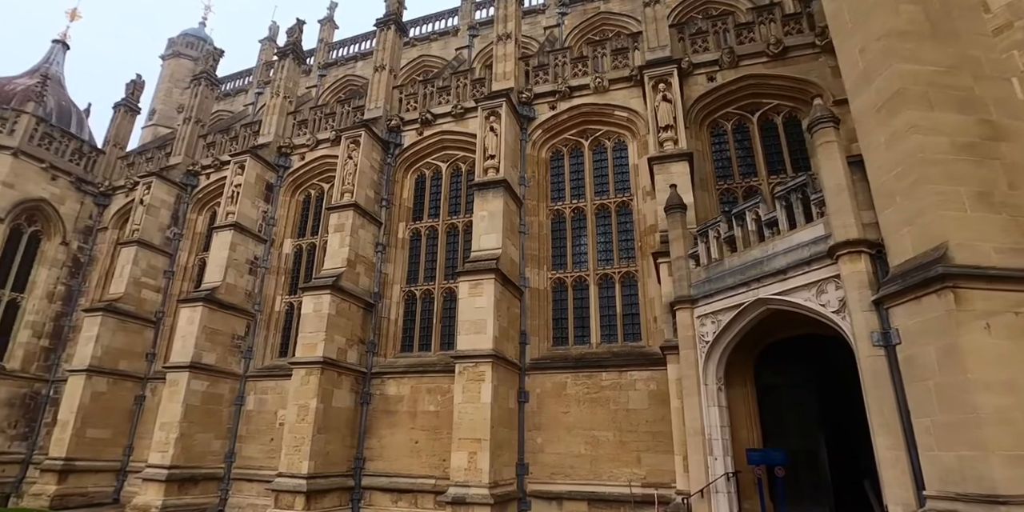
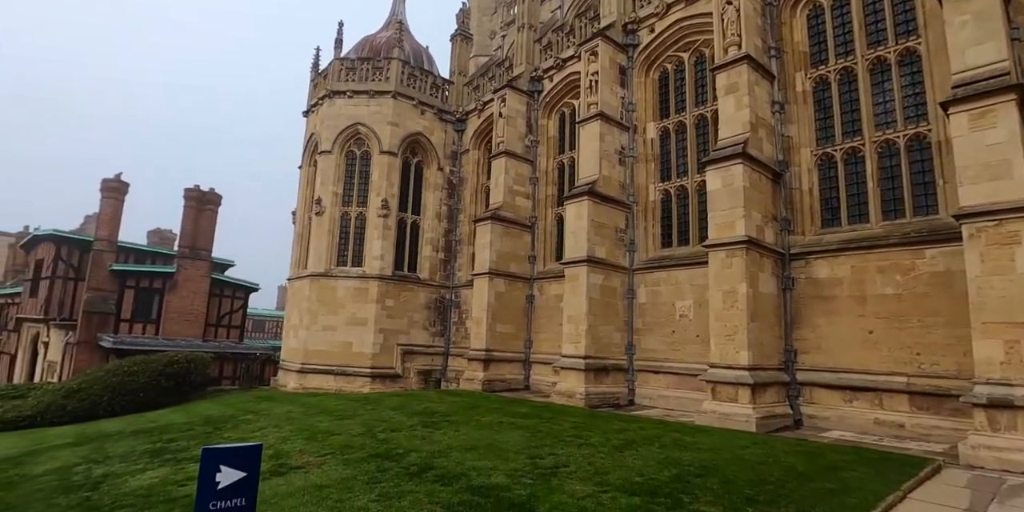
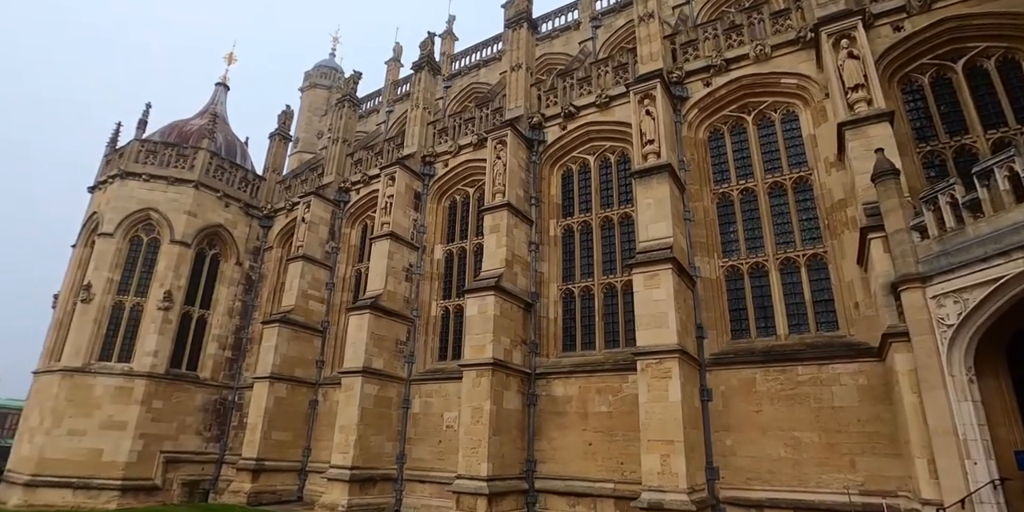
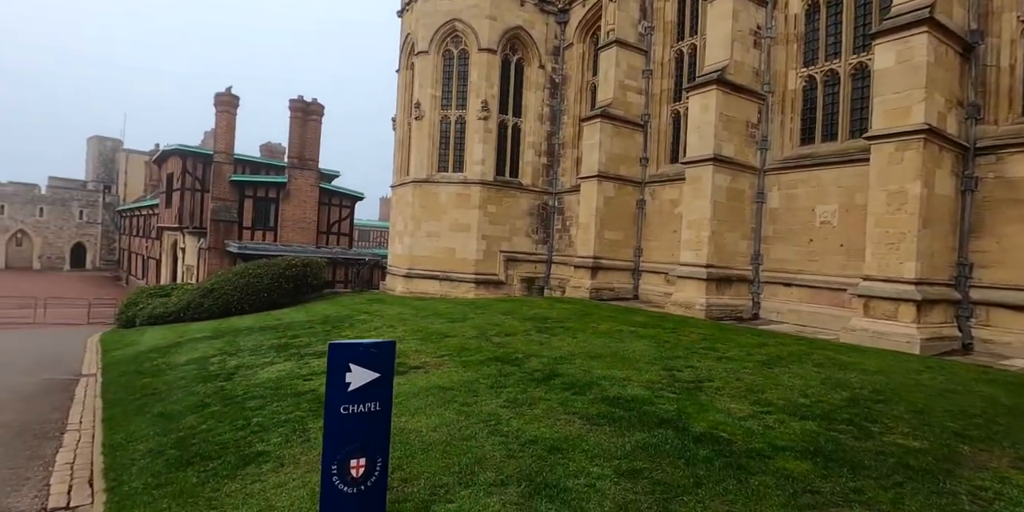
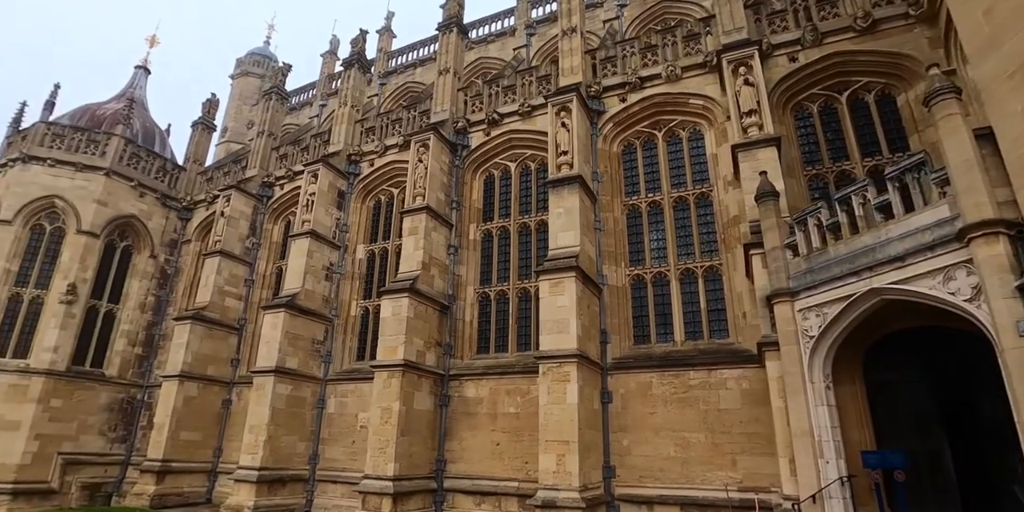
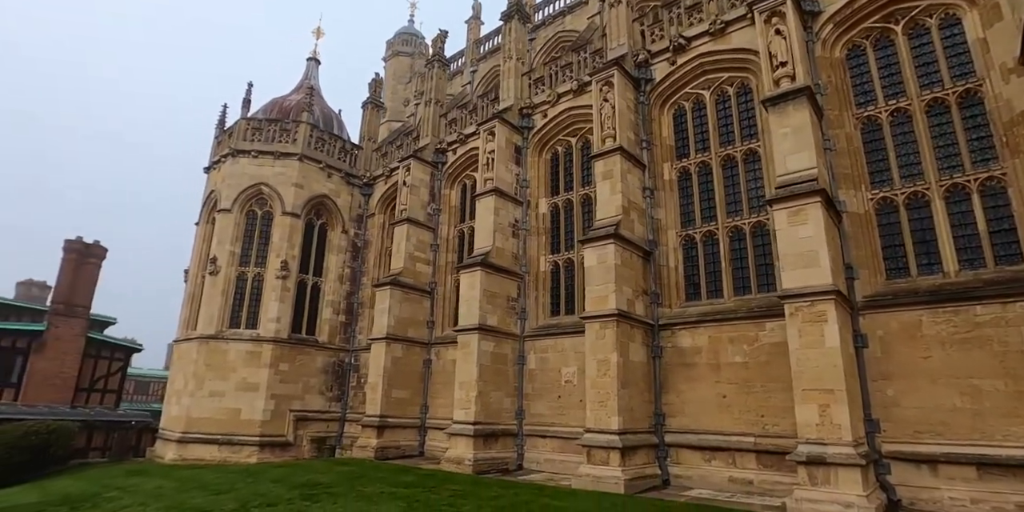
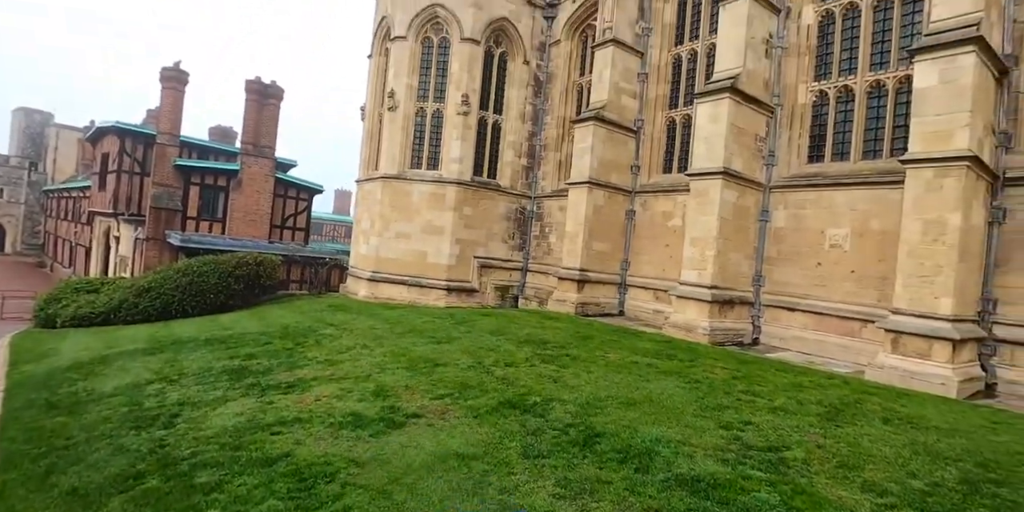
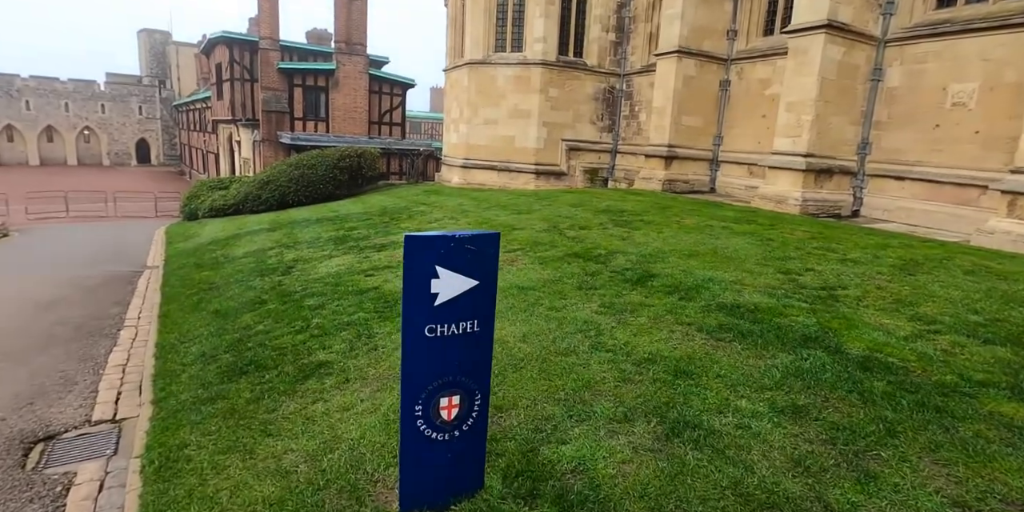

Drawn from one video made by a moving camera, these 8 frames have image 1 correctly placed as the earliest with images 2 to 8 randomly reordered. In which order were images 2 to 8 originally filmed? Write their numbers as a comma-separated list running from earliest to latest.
5, 3, 6, 2, 4, 8, 7
